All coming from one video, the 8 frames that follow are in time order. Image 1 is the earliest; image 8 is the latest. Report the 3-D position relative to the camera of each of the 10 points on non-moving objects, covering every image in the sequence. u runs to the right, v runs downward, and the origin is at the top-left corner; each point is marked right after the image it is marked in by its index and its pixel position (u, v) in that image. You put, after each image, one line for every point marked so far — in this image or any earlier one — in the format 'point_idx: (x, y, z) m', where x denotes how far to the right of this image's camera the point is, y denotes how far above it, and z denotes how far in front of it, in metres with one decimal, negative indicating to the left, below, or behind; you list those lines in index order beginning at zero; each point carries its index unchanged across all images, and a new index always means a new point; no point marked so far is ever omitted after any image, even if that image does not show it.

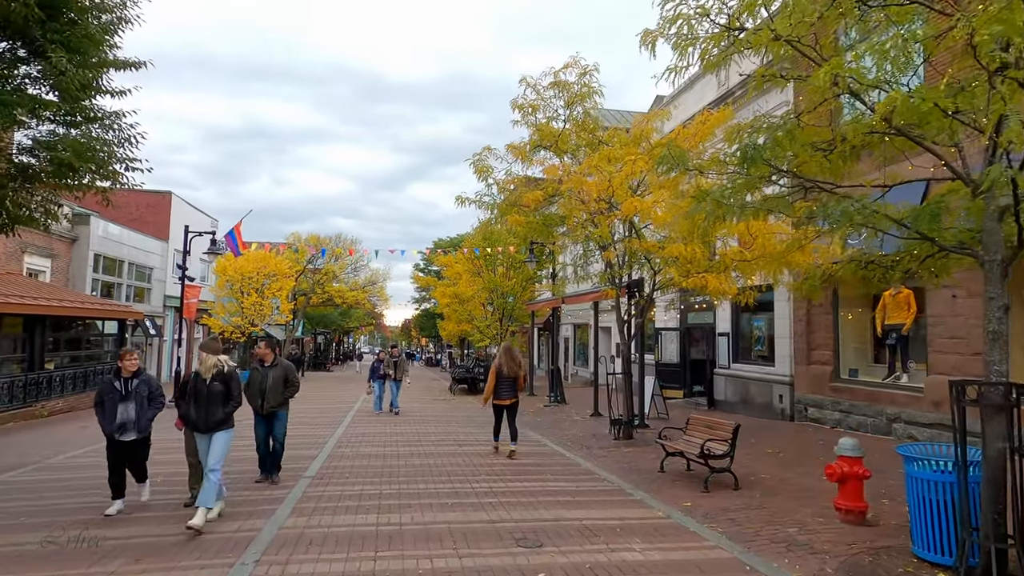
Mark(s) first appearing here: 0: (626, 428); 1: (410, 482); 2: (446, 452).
0: (+2.1, -2.6, +11.9) m
1: (-1.2, -2.3, +7.8) m
2: (-1.1, -2.6, +10.4) m
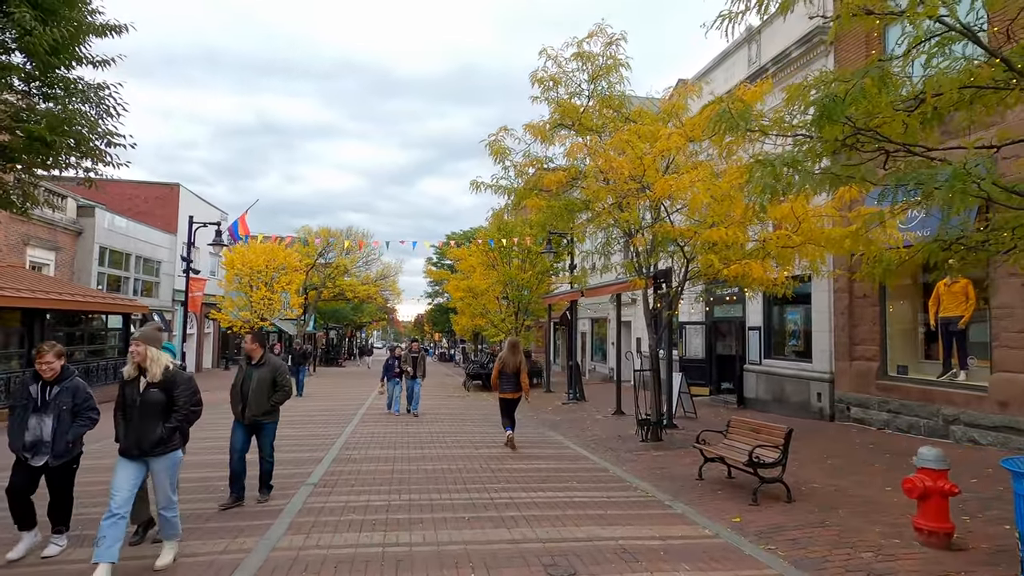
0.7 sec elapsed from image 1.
0: (+2.4, -2.4, +11.0) m
1: (-1.0, -2.2, +7.0) m
2: (-0.8, -2.5, +9.6) m
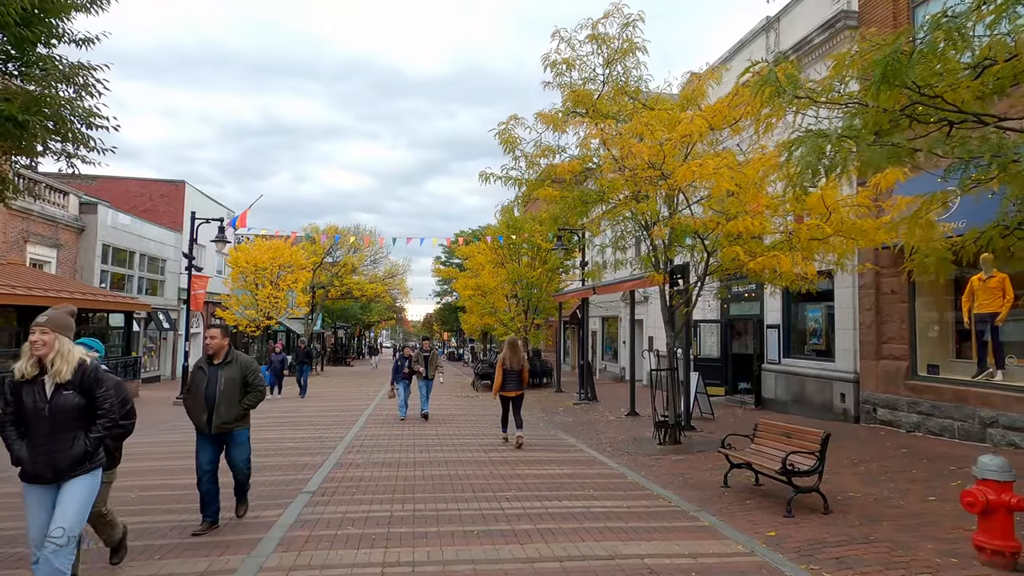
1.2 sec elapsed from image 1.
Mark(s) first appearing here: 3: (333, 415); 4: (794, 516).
0: (+2.6, -2.3, +10.5) m
1: (-0.8, -2.1, +6.5) m
2: (-0.6, -2.4, +9.1) m
3: (-4.0, -2.9, +14.5) m
4: (+2.6, -2.1, +6.0) m
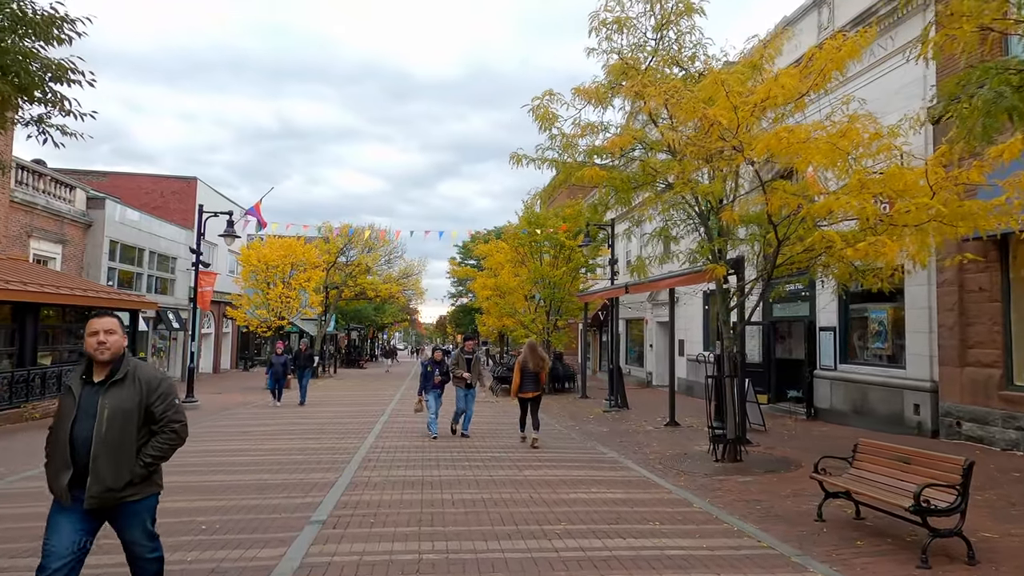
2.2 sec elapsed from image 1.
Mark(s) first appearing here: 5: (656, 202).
0: (+3.1, -2.3, +9.2) m
1: (-0.4, -2.0, +5.3) m
2: (-0.1, -2.3, +7.9) m
3: (-3.4, -2.8, +13.4) m
4: (+3.0, -2.0, +4.7) m
5: (+2.2, +1.3, +9.9) m
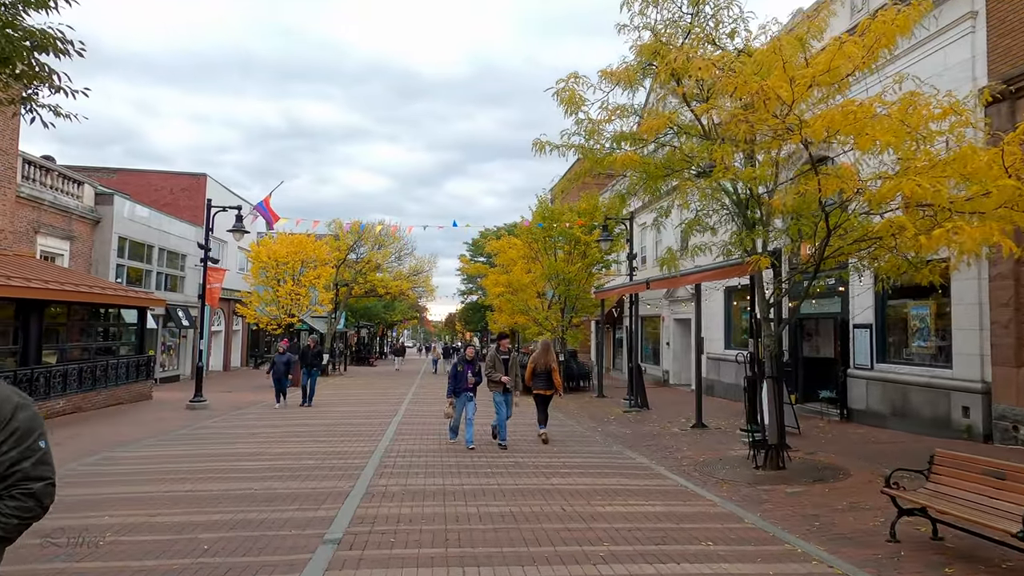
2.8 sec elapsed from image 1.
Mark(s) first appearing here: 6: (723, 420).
0: (+3.4, -2.2, +8.6) m
1: (-0.1, -2.0, +4.7) m
2: (+0.2, -2.3, +7.3) m
3: (-3.0, -2.7, +12.8) m
4: (+3.3, -1.9, +4.0) m
5: (+2.5, +1.4, +9.3) m
6: (+4.5, -2.8, +13.9) m
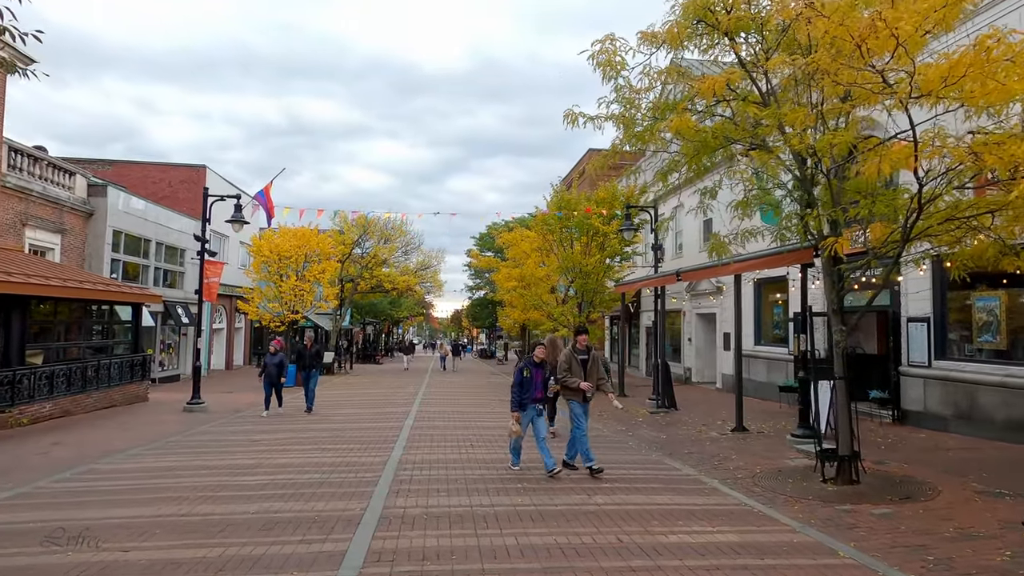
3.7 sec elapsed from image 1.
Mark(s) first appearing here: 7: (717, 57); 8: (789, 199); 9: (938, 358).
0: (+3.8, -2.1, +7.4) m
1: (+0.3, -1.9, +3.6) m
2: (+0.6, -2.2, +6.2) m
3: (-2.6, -2.6, +11.8) m
4: (+3.7, -1.8, +2.9) m
5: (+2.9, +1.5, +8.2) m
6: (+4.9, -2.6, +12.8) m
7: (+2.4, +2.9, +8.3) m
8: (+3.7, +1.2, +8.9) m
9: (+7.6, -1.2, +11.6) m
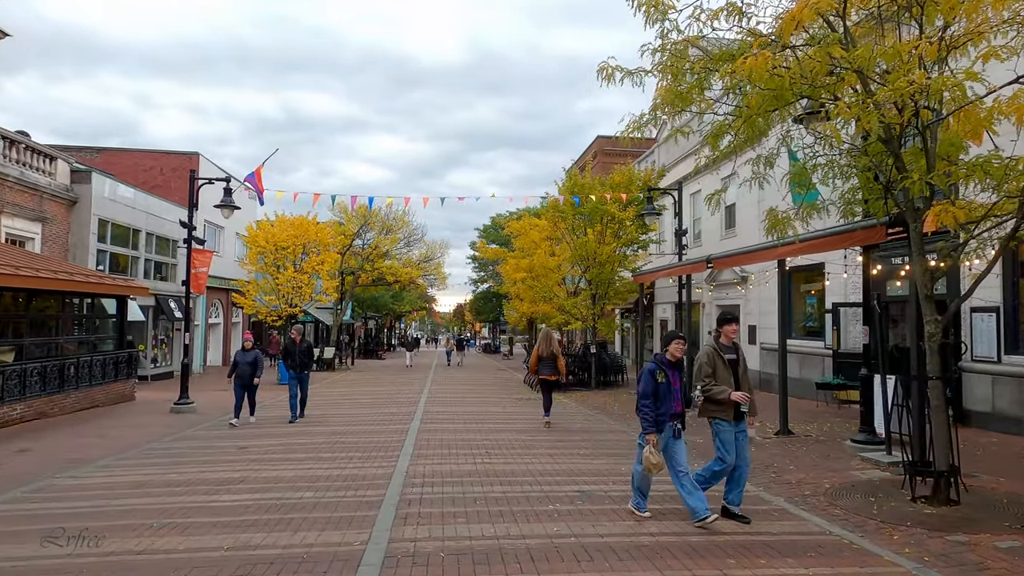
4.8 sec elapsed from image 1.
0: (+4.1, -1.9, +6.2) m
1: (+0.5, -1.8, +2.4) m
2: (+0.9, -2.0, +5.0) m
3: (-2.3, -2.4, +10.5) m
4: (+3.9, -1.7, +1.7) m
5: (+3.2, +1.7, +6.9) m
6: (+5.3, -2.4, +11.6) m
7: (+2.7, +3.1, +7.0) m
8: (+4.0, +1.4, +7.6) m
9: (+7.9, -1.0, +10.3) m
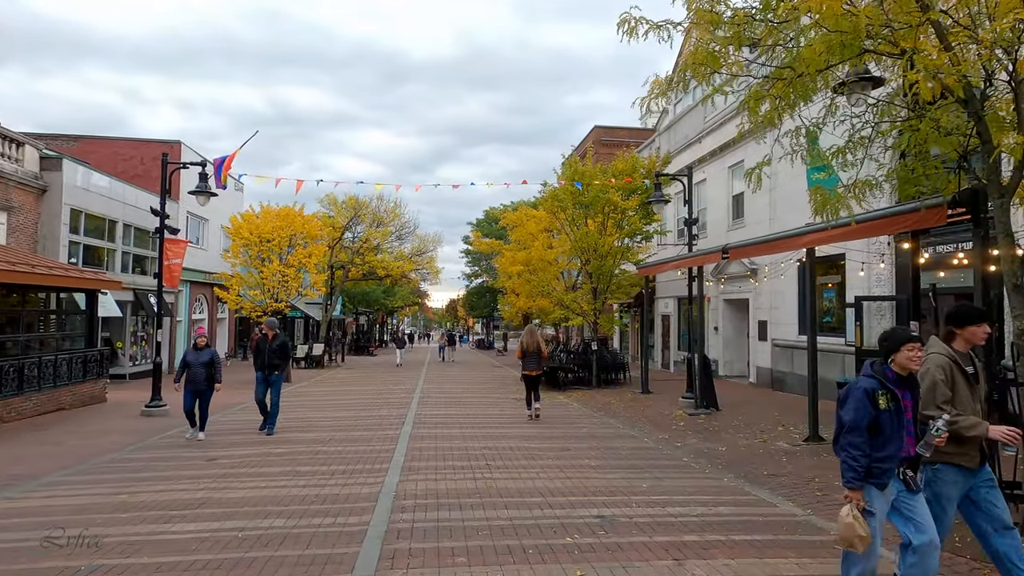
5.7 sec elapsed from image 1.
0: (+4.2, -1.8, +5.2) m
1: (+0.7, -1.7, +1.3) m
2: (+1.0, -1.9, +3.9) m
3: (-2.3, -2.2, +9.4) m
4: (+4.1, -1.6, +0.7) m
5: (+3.3, +1.8, +5.9) m
6: (+5.3, -2.3, +10.6) m
7: (+2.8, +3.2, +5.9) m
8: (+4.1, +1.5, +6.6) m
9: (+8.0, -0.9, +9.4) m
